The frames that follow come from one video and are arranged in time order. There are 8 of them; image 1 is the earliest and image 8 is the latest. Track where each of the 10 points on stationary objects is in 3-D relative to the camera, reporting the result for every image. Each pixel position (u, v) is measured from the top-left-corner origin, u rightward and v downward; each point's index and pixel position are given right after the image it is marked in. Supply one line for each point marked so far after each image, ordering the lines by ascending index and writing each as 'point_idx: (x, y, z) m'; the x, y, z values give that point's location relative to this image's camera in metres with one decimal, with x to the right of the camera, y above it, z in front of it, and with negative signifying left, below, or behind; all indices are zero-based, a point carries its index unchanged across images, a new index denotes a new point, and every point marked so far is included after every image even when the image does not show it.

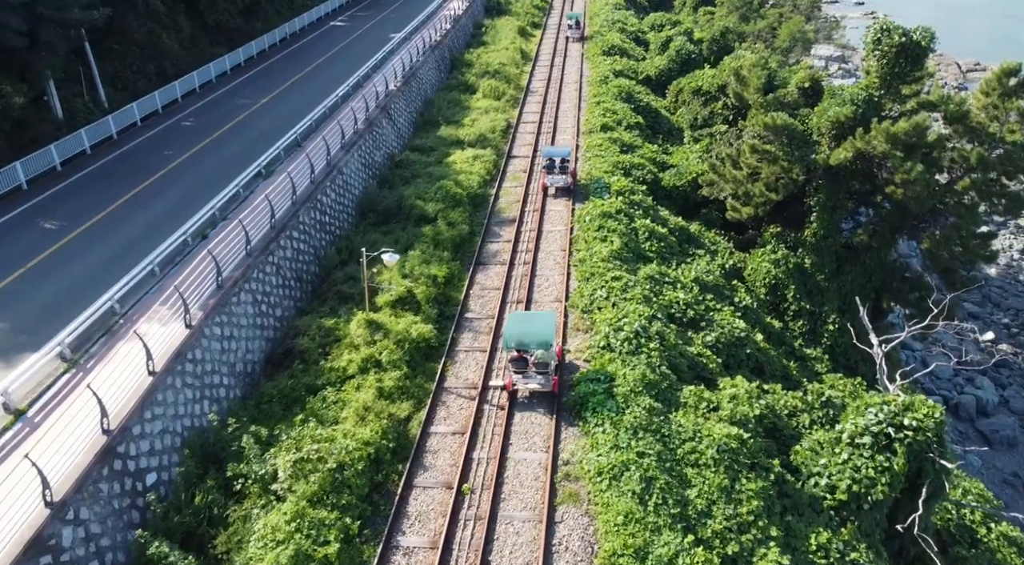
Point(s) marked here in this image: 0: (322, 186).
0: (-4.6, +2.3, +19.1) m
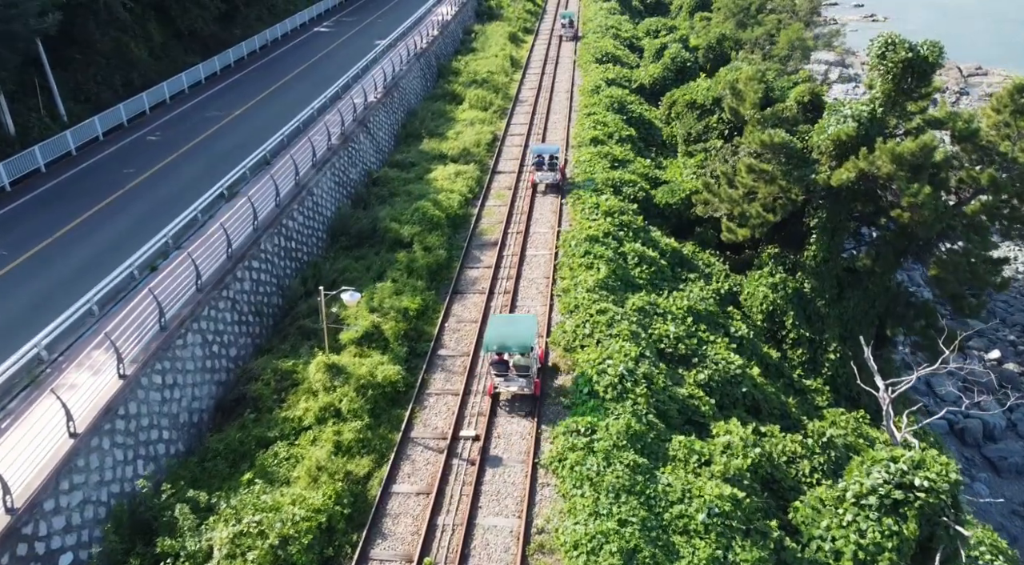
0: (-5.1, +1.6, +17.9) m
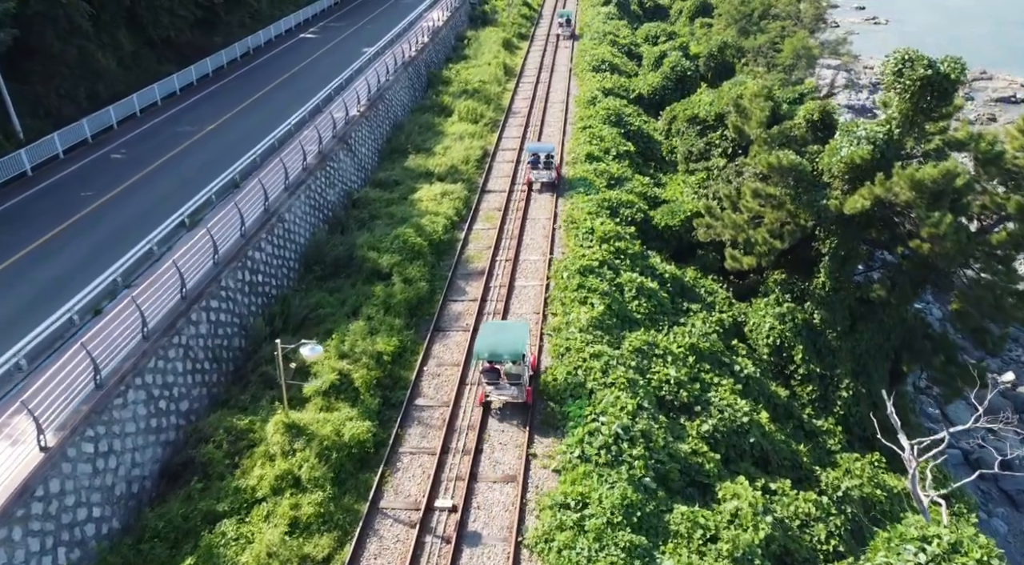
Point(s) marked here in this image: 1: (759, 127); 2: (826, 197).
0: (-5.4, +0.9, +16.4) m
1: (+6.2, +3.9, +19.8) m
2: (+7.3, +2.0, +18.4) m
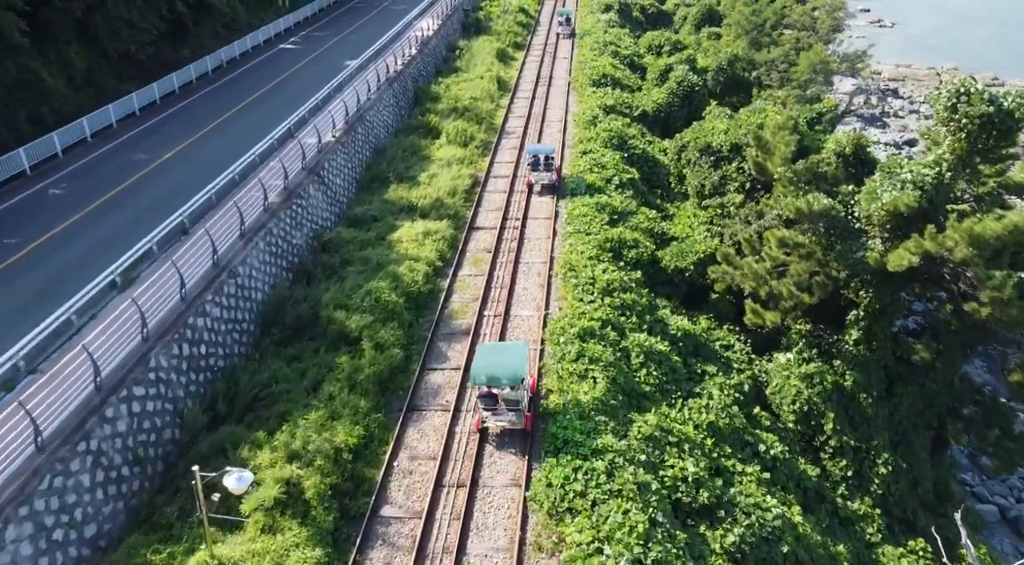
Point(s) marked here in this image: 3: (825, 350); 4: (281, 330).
0: (-5.6, -0.4, +13.9) m
1: (+6.0, +2.6, +17.3) m
2: (+7.1, +0.7, +15.9) m
3: (+7.0, -1.6, +17.7) m
4: (-4.6, -1.0, +15.8) m
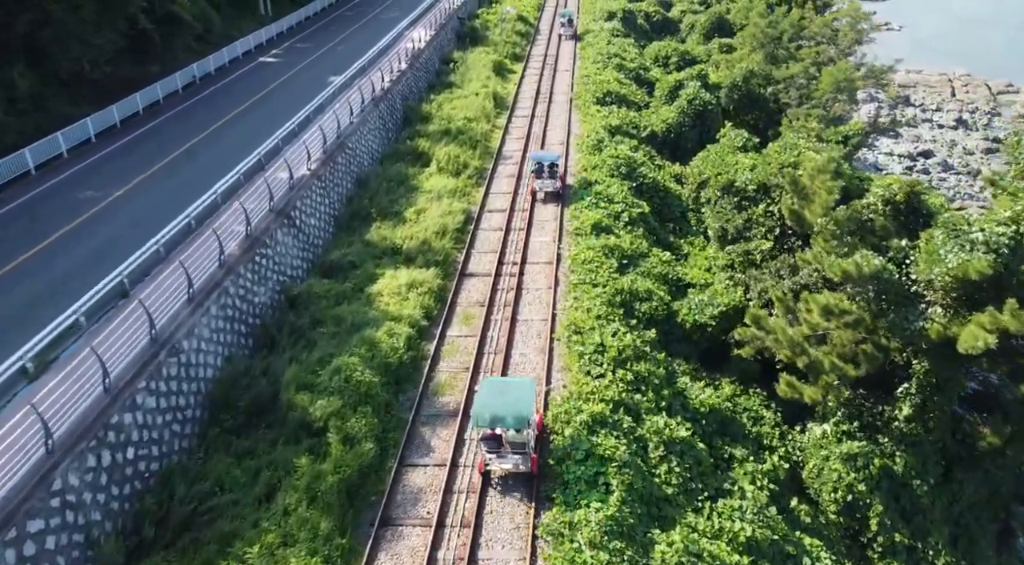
0: (-5.7, -1.7, +11.4) m
1: (+5.9, +1.3, +14.9) m
2: (+7.0, -0.6, +13.5) m
3: (+6.9, -2.9, +15.3) m
4: (-4.7, -2.2, +13.3) m
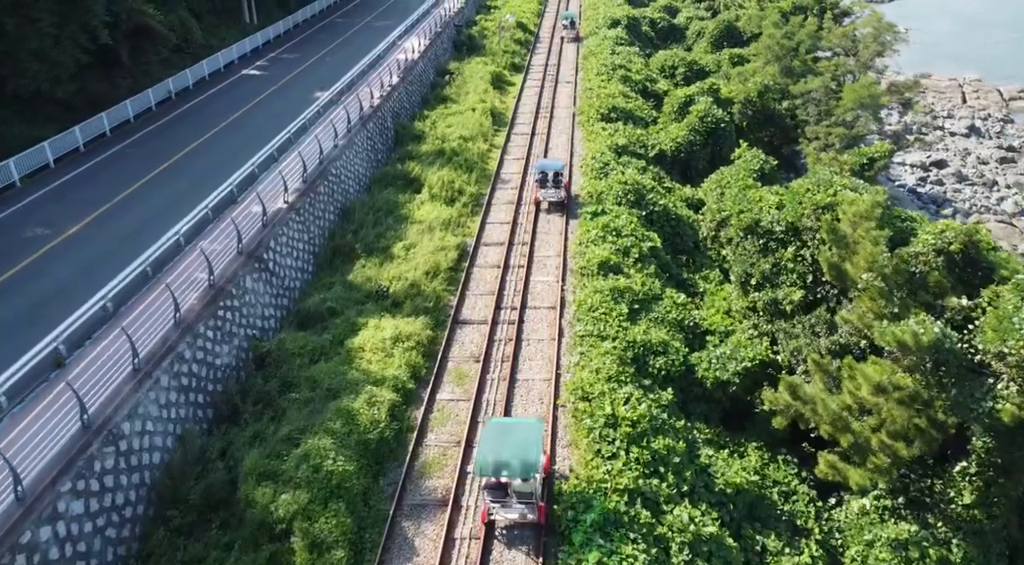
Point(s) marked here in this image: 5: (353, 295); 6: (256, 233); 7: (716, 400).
0: (-5.7, -2.7, +9.5) m
1: (+5.9, +0.3, +12.9) m
2: (+7.0, -1.6, +11.5) m
3: (+6.9, -3.9, +13.3) m
4: (-4.7, -3.3, +11.4) m
5: (-3.5, -0.2, +17.4) m
6: (-5.4, +1.1, +16.6) m
7: (+4.1, -2.4, +15.6) m
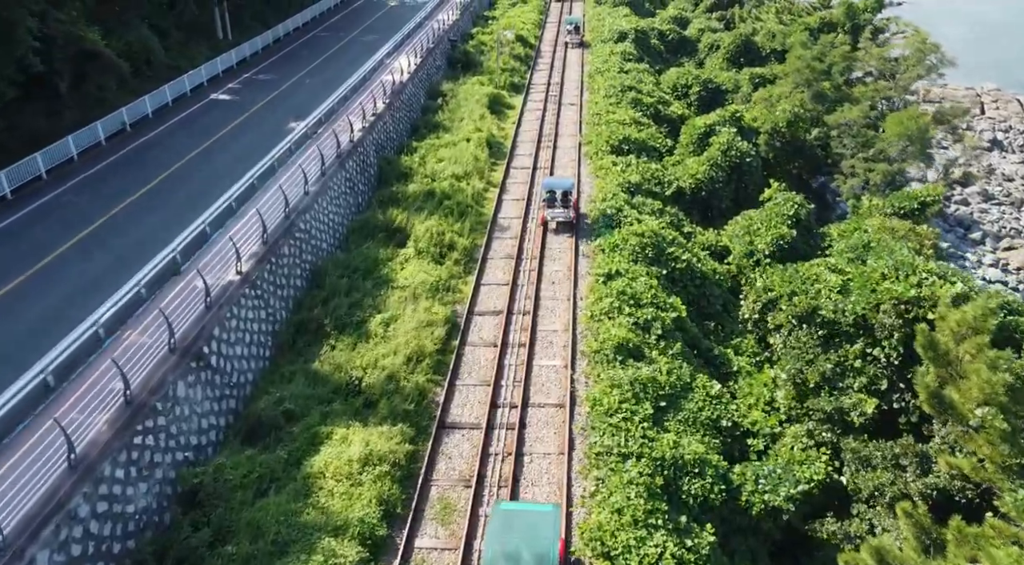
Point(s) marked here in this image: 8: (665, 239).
0: (-5.7, -4.4, +6.3) m
1: (+5.9, -1.4, +9.7) m
2: (+7.0, -3.3, +8.3) m
3: (+6.9, -5.6, +10.1) m
4: (-4.8, -5.0, +8.2) m
5: (-3.5, -1.9, +14.3) m
6: (-5.4, -0.6, +13.4) m
7: (+4.1, -4.0, +12.5) m
8: (+3.8, +1.1, +19.7) m
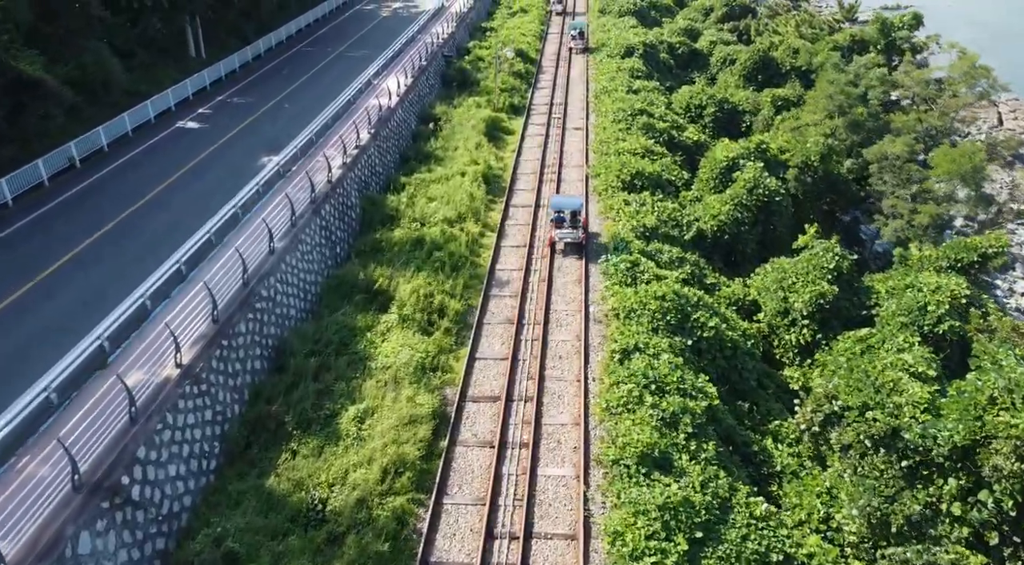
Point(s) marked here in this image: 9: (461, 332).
0: (-5.7, -5.9, +3.5) m
1: (+5.9, -2.9, +7.0) m
2: (+7.0, -4.7, +5.6) m
3: (+6.9, -7.0, +7.3) m
4: (-4.7, -6.5, +5.4) m
5: (-3.5, -3.4, +11.5) m
6: (-5.4, -2.1, +10.6) m
7: (+4.1, -5.5, +9.7) m
8: (+3.8, -0.5, +16.9) m
9: (-1.1, -1.0, +16.5) m
